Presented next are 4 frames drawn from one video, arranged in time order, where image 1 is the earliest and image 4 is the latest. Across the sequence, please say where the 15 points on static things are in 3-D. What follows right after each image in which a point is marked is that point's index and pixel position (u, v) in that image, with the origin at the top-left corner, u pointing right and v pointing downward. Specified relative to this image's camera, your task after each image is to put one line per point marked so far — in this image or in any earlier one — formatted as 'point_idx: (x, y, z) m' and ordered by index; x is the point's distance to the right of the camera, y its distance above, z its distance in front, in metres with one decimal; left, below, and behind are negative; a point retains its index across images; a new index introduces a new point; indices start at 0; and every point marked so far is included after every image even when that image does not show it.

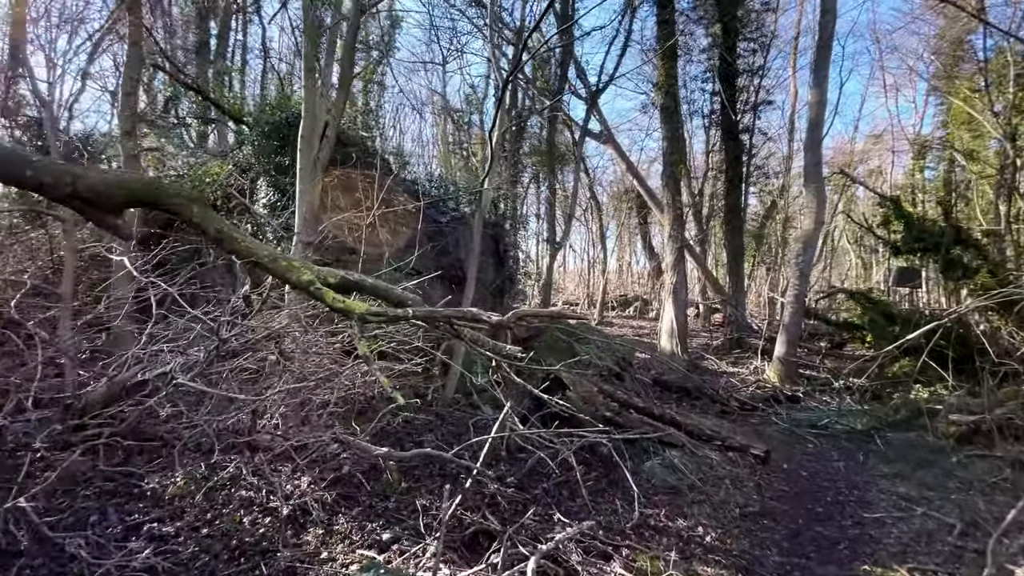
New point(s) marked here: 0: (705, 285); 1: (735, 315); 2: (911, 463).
0: (+6.1, +0.1, +15.4) m
1: (+6.1, -0.7, +13.4) m
2: (+5.3, -2.3, +6.5) m
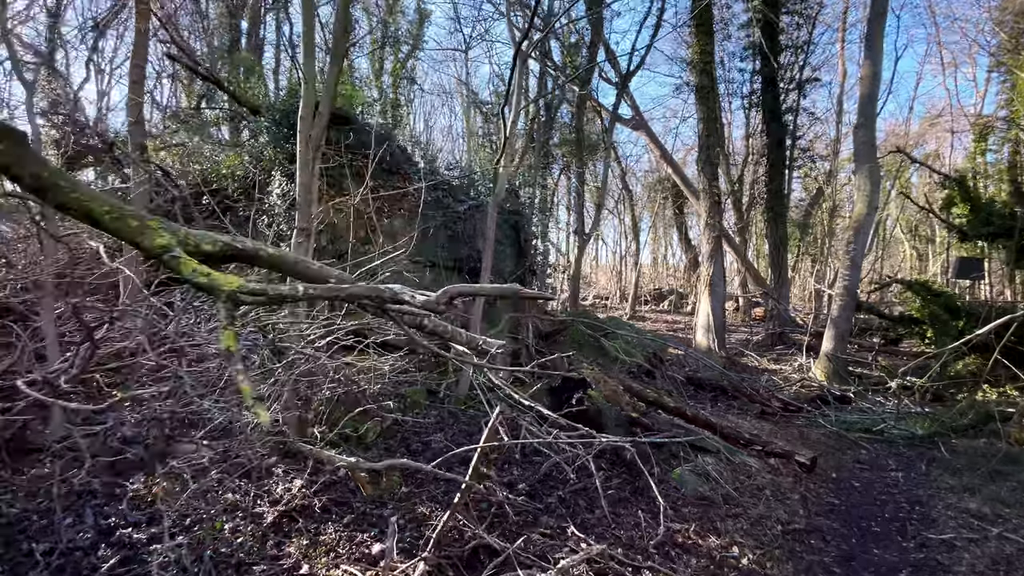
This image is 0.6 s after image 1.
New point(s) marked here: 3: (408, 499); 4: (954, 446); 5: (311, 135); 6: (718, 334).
0: (+7.0, +0.3, +14.6) m
1: (+6.8, -0.5, +12.5) m
2: (+5.5, -2.2, +5.7) m
3: (-0.8, -1.6, +3.6) m
4: (+5.9, -2.1, +6.5) m
5: (-1.9, +1.5, +4.6) m
6: (+4.7, -1.0, +11.1) m
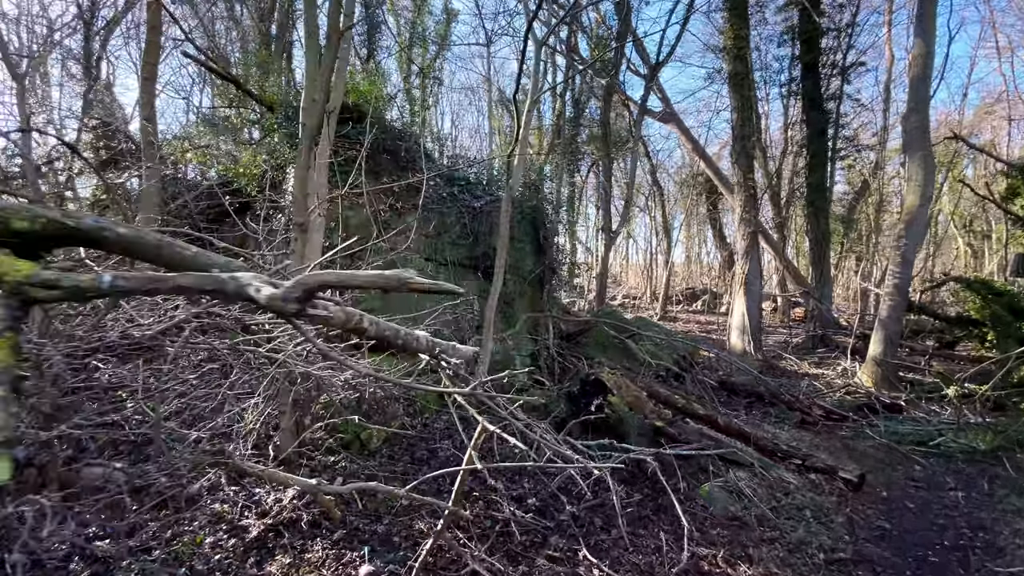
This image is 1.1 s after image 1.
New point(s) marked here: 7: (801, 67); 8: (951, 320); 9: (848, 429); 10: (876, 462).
0: (+7.7, +0.4, +13.8) m
1: (+7.4, -0.5, +11.8) m
2: (+5.7, -2.2, +5.0) m
3: (-0.7, -1.6, +3.4) m
4: (+6.1, -2.1, +5.8) m
5: (-1.8, +1.5, +4.4) m
6: (+5.2, -1.0, +10.4) m
7: (+7.3, +5.6, +12.2) m
8: (+8.2, -0.6, +9.0) m
9: (+4.7, -2.0, +6.8) m
10: (+4.2, -2.0, +5.7) m
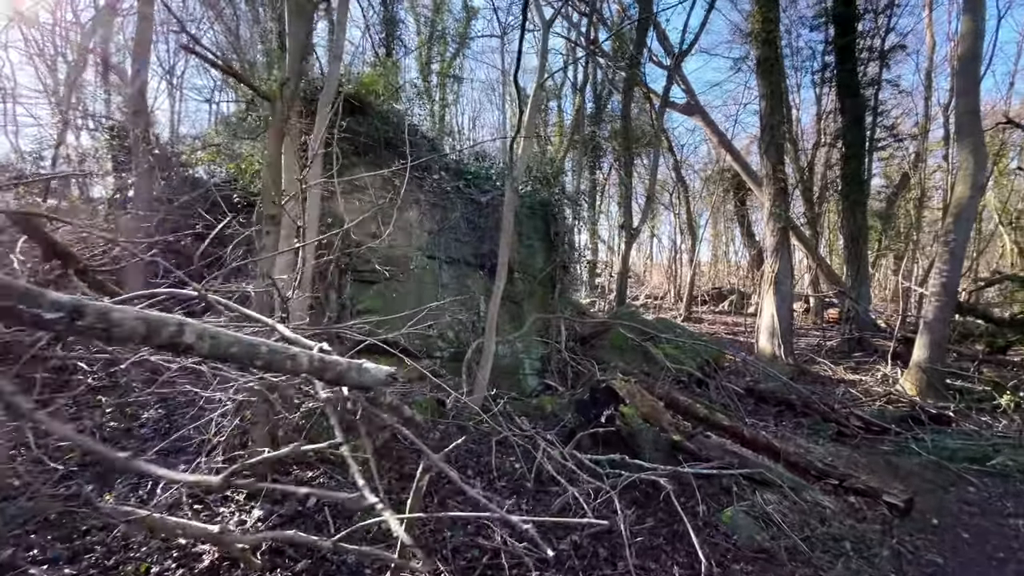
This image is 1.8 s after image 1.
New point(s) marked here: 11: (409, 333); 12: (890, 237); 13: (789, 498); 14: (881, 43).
0: (+8.1, +0.4, +13.0) m
1: (+7.8, -0.5, +11.0) m
2: (+5.7, -2.2, +4.4) m
3: (-0.8, -1.6, +3.0) m
4: (+6.2, -2.1, +5.1) m
5: (-1.8, +1.5, +4.1) m
6: (+5.5, -1.0, +9.8) m
7: (+7.6, +5.6, +11.4) m
8: (+8.4, -0.6, +8.2) m
9: (+4.8, -2.0, +6.1) m
10: (+4.3, -2.0, +5.0) m
11: (-1.2, -0.5, +5.8) m
12: (+11.4, +1.5, +14.6) m
13: (+2.4, -1.8, +4.1) m
14: (+8.7, +5.8, +11.5) m
